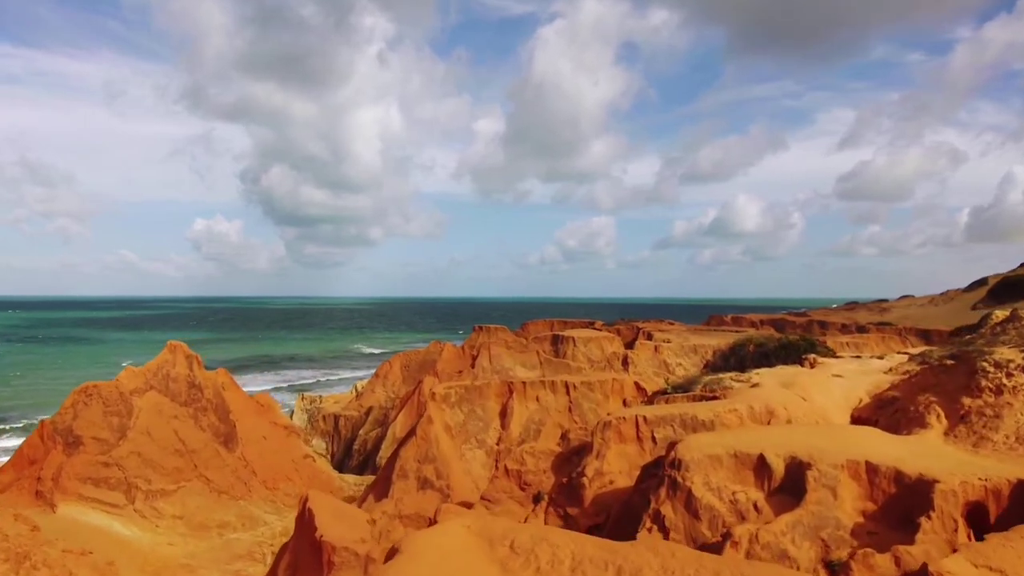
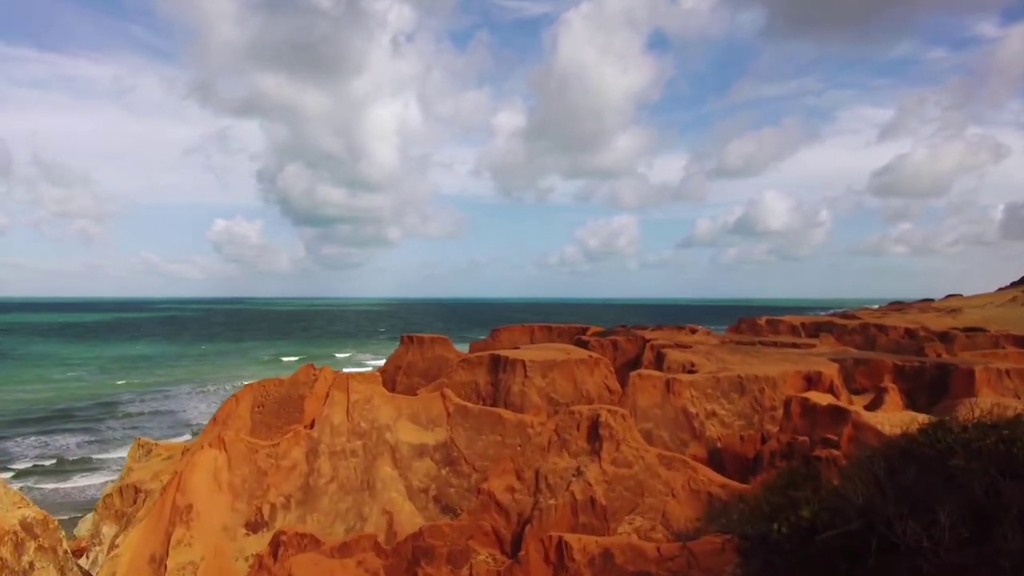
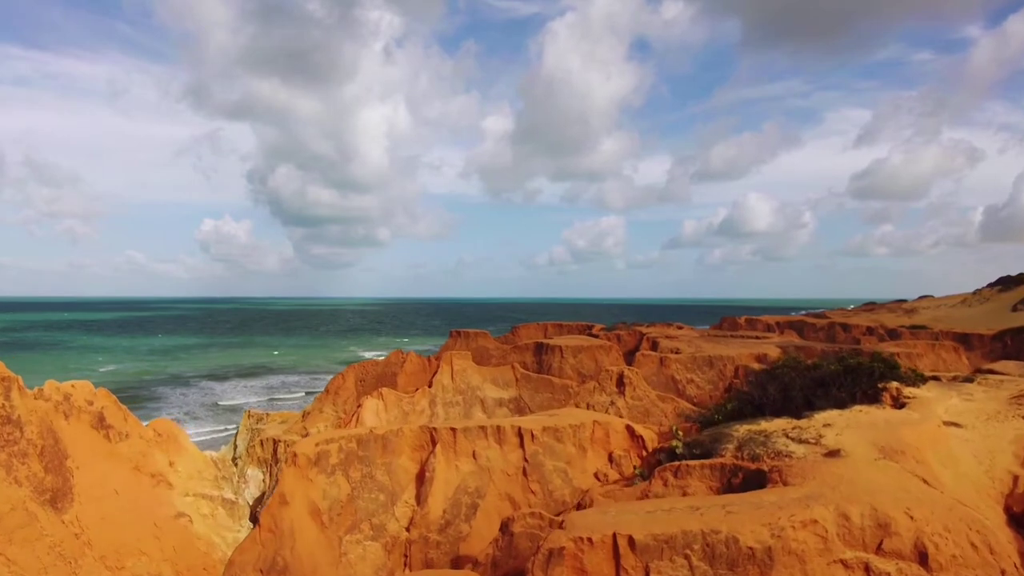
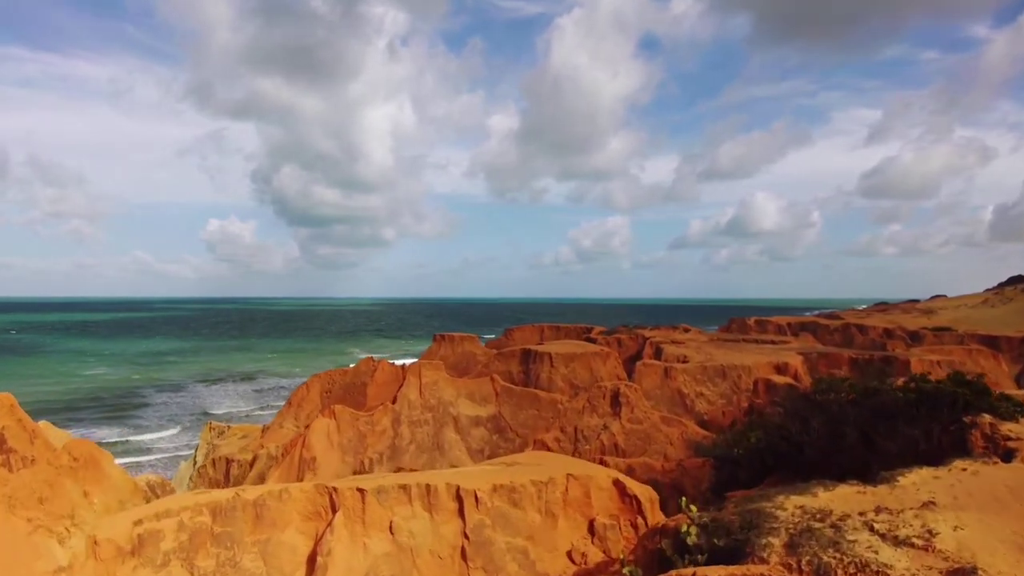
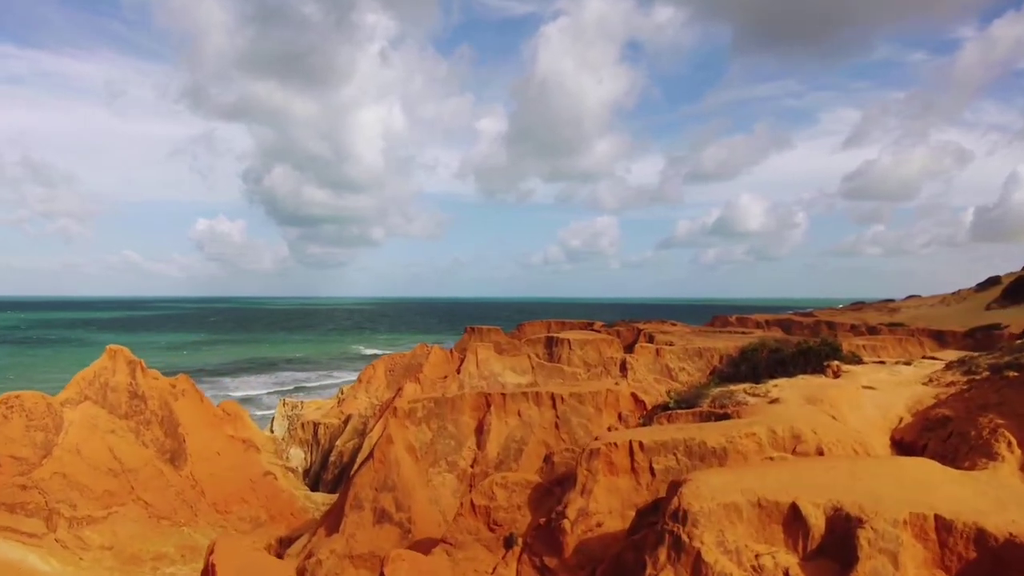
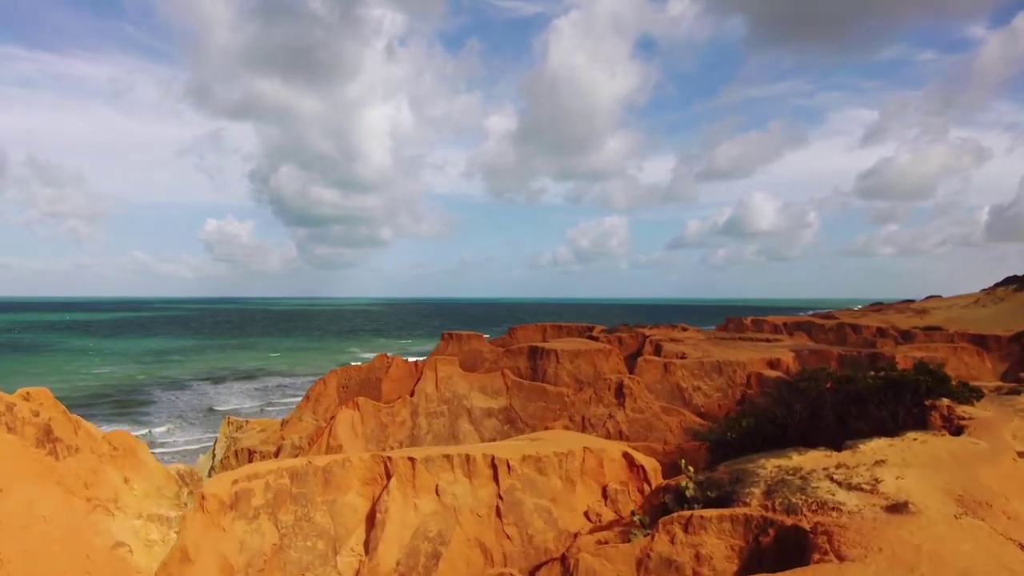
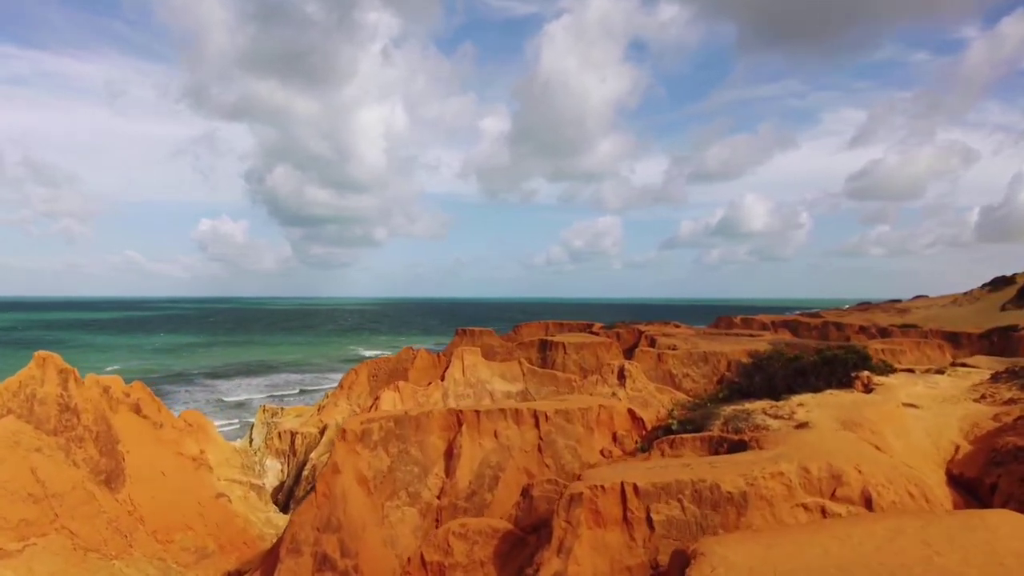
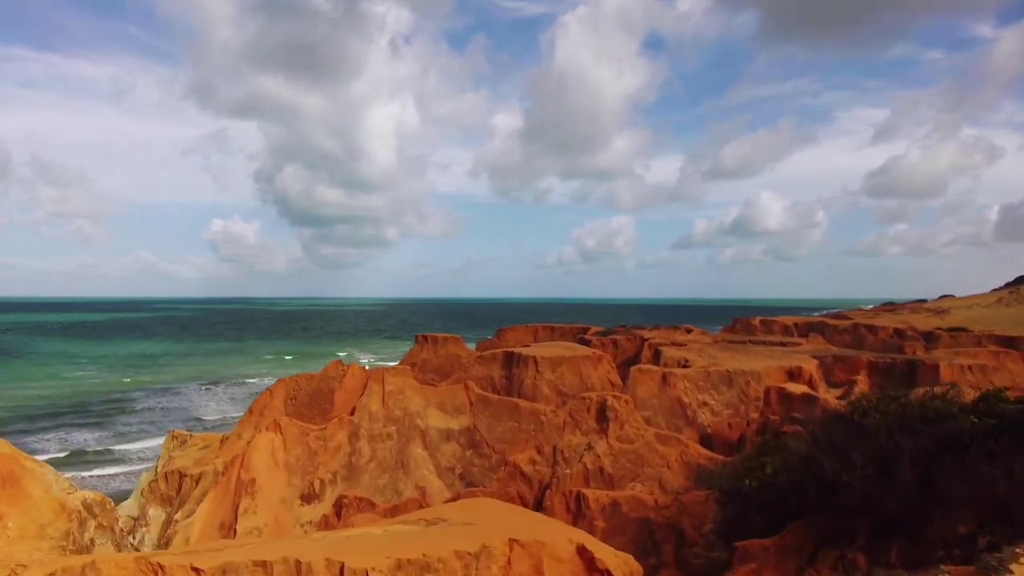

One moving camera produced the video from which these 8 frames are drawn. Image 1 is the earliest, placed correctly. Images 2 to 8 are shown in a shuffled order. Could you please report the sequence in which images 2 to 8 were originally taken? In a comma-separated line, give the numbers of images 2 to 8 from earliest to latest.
5, 7, 3, 6, 4, 8, 2
